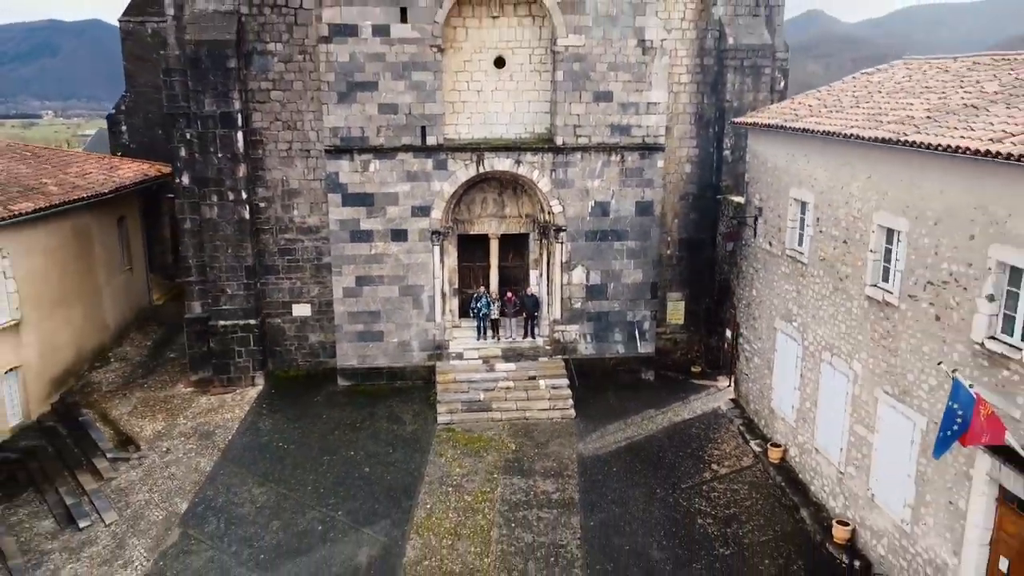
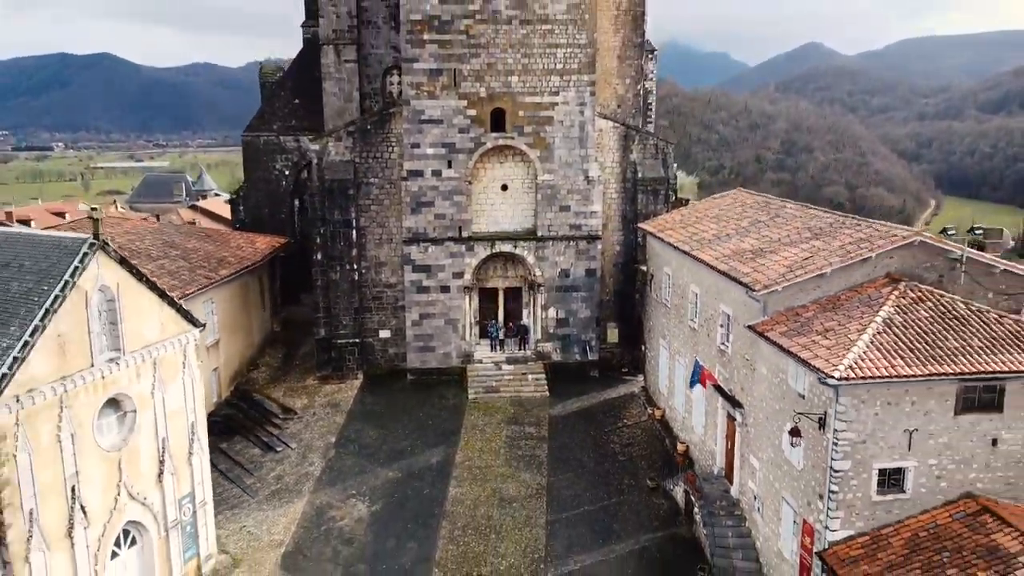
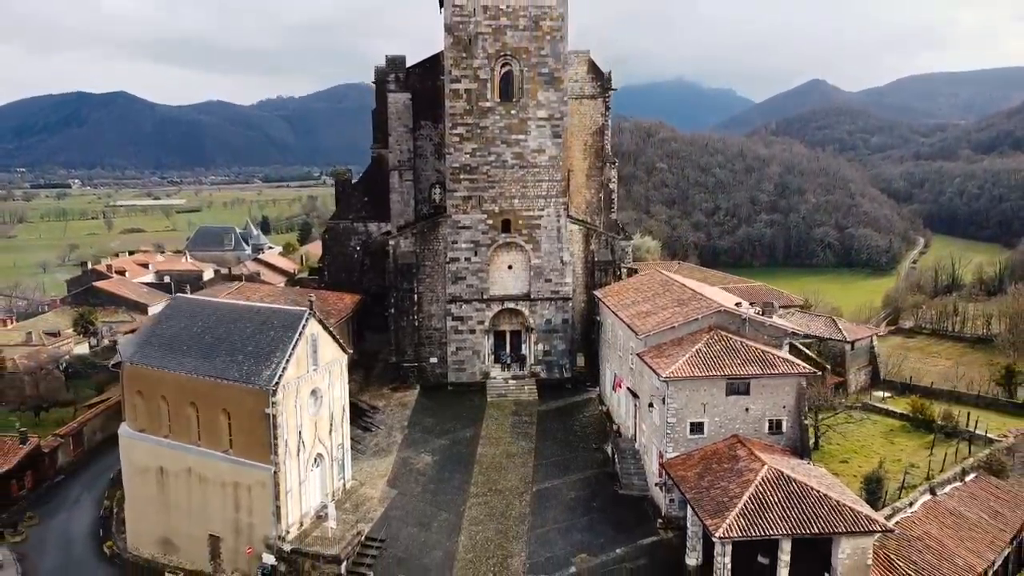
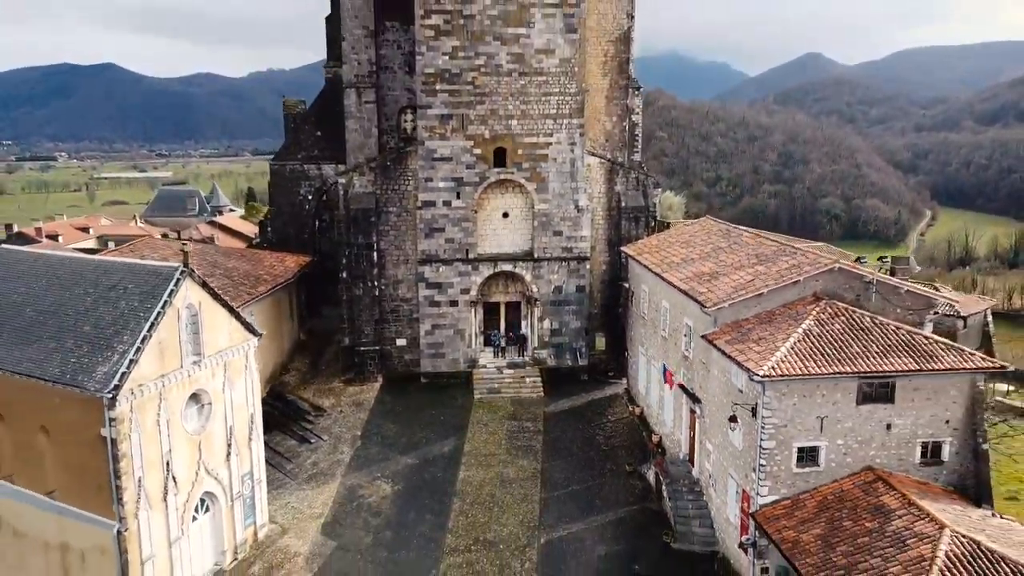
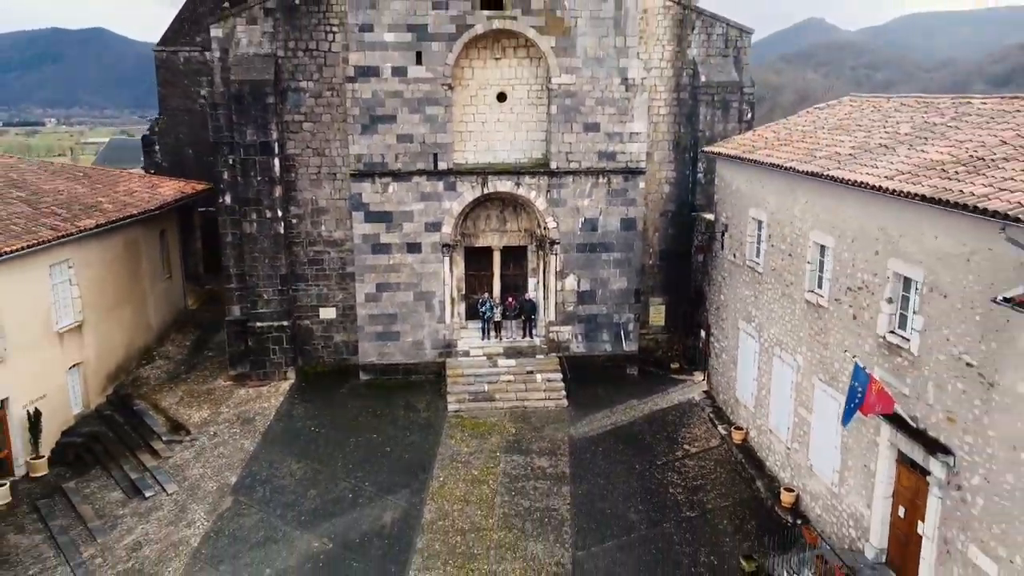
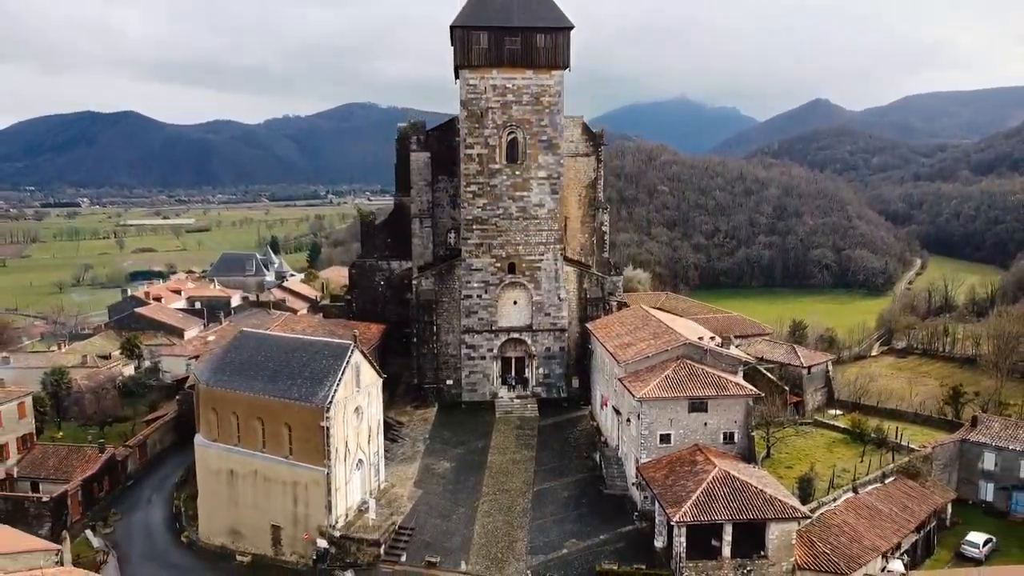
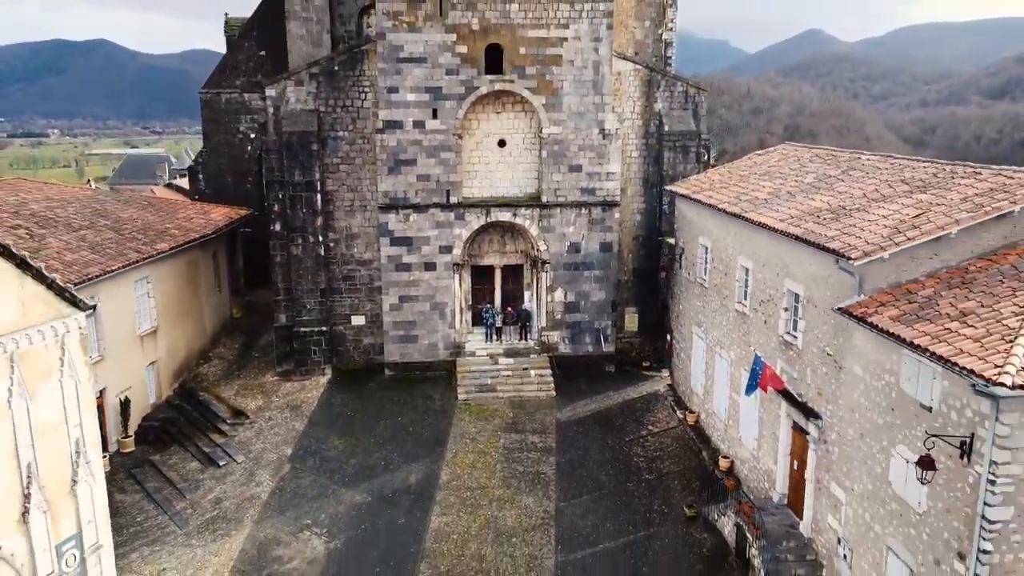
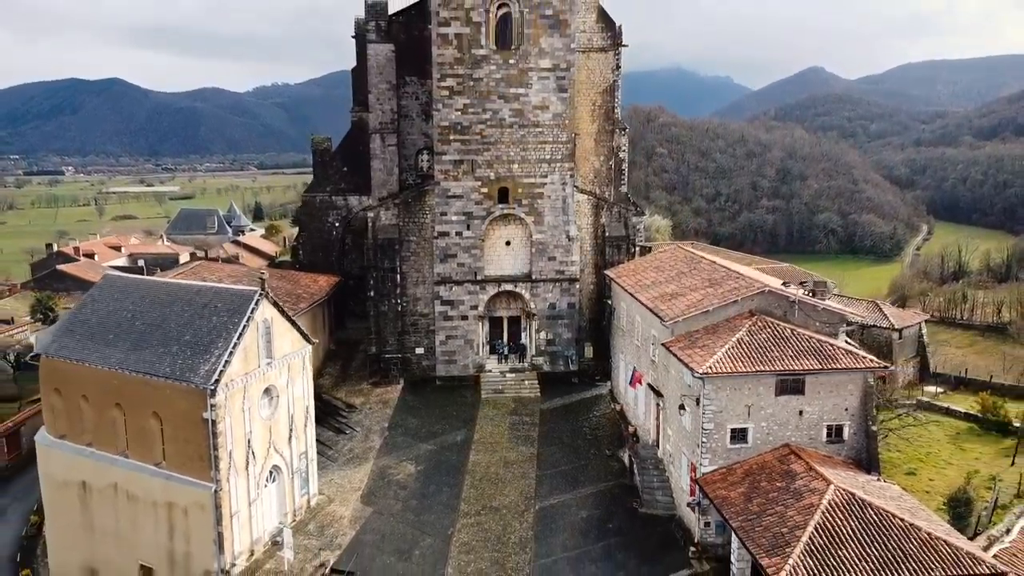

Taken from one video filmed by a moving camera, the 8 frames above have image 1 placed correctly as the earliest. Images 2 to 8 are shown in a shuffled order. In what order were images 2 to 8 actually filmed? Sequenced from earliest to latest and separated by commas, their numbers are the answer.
5, 7, 2, 4, 8, 3, 6
